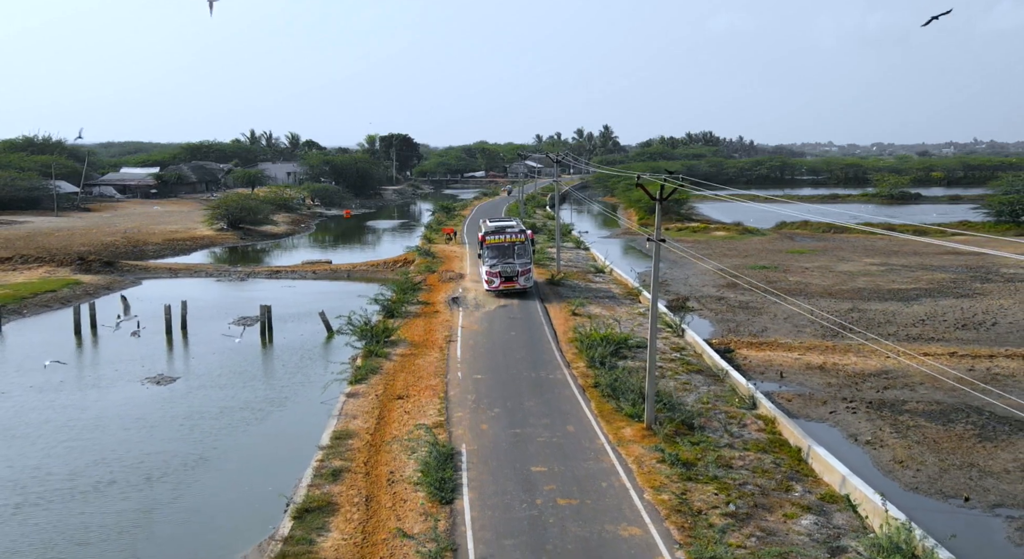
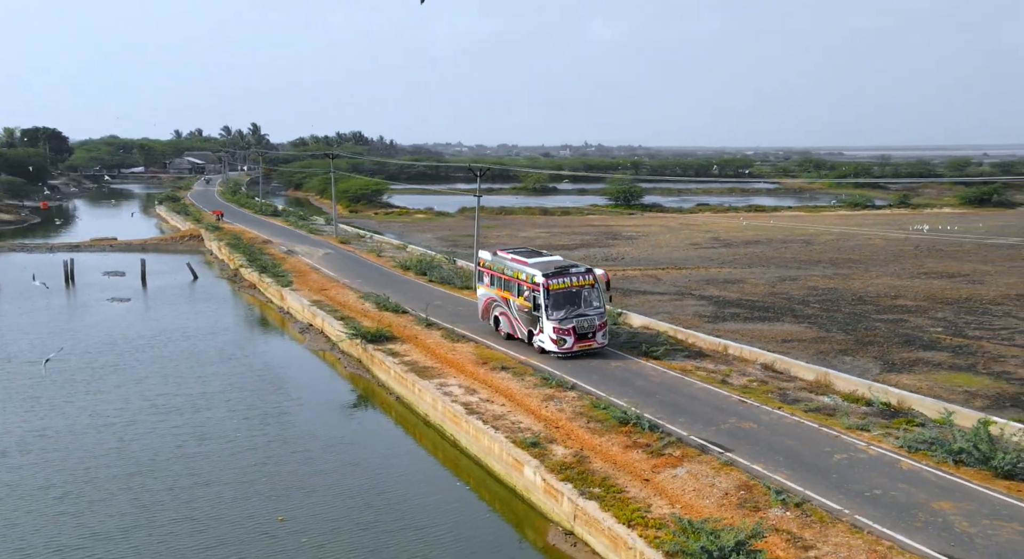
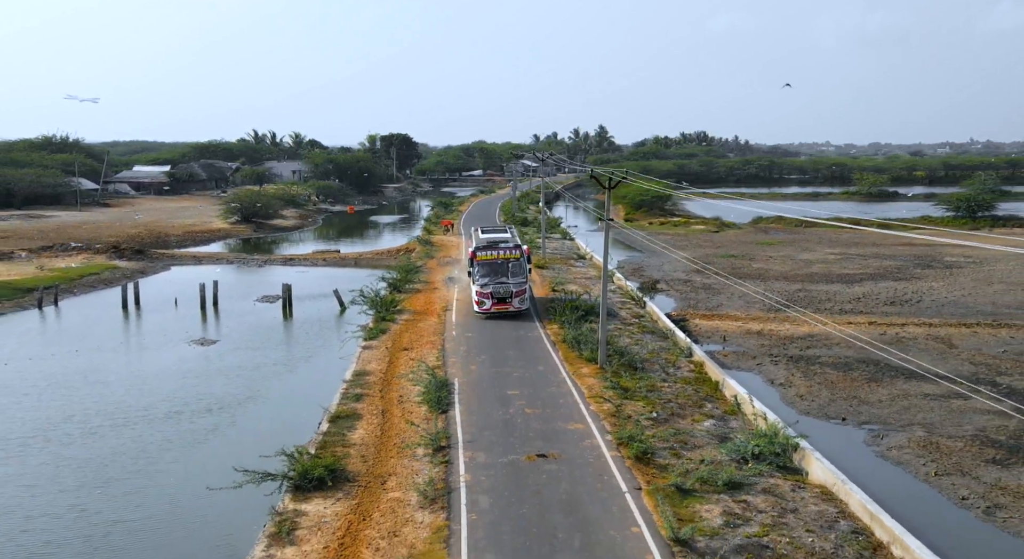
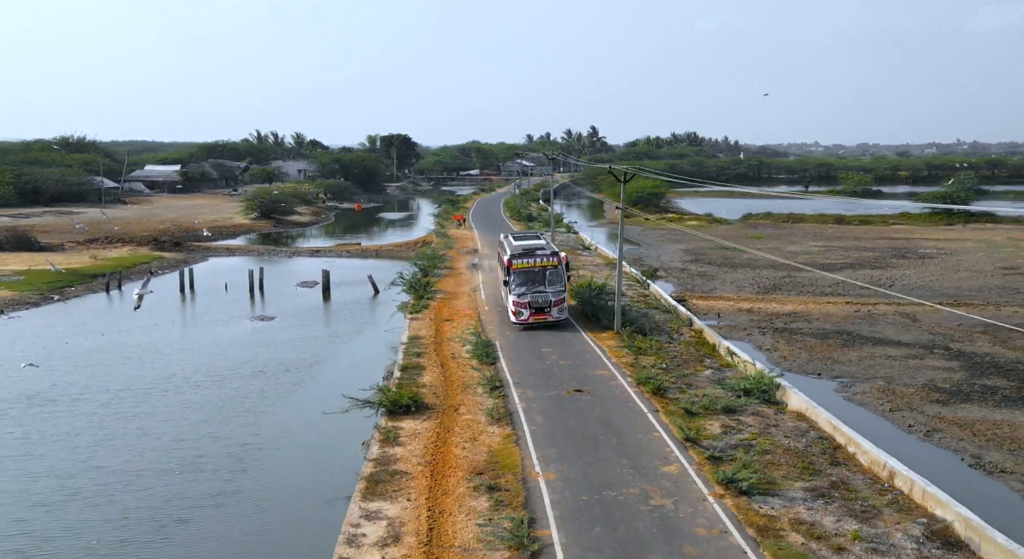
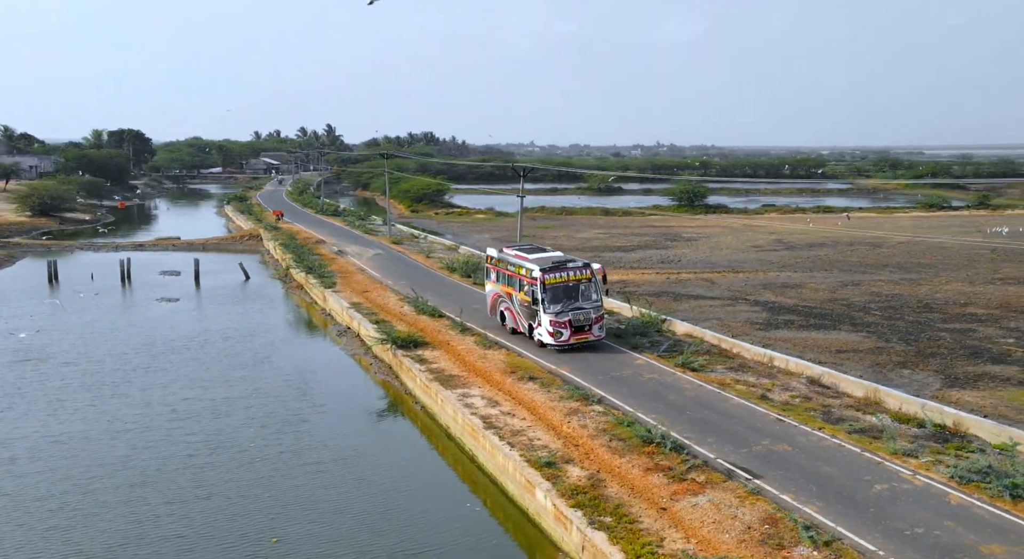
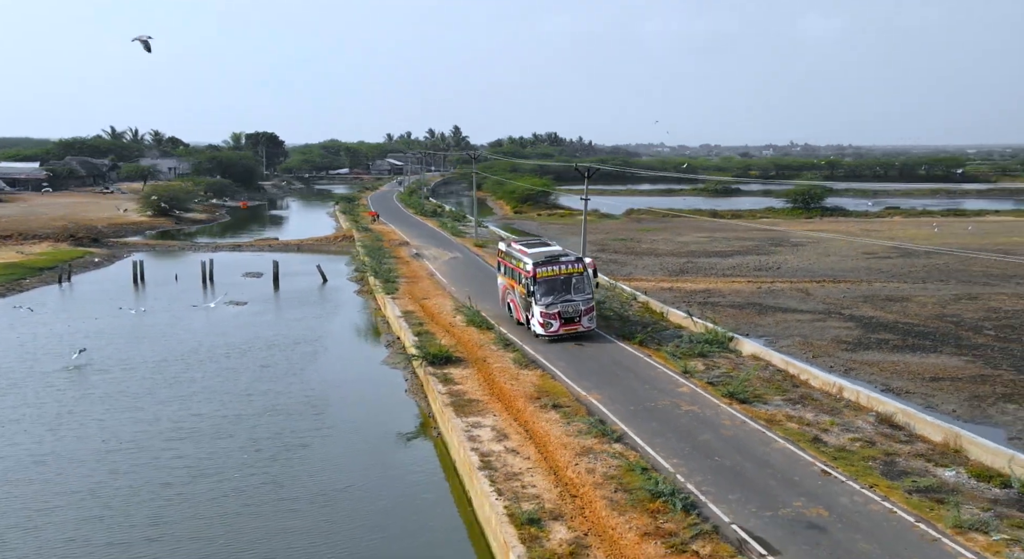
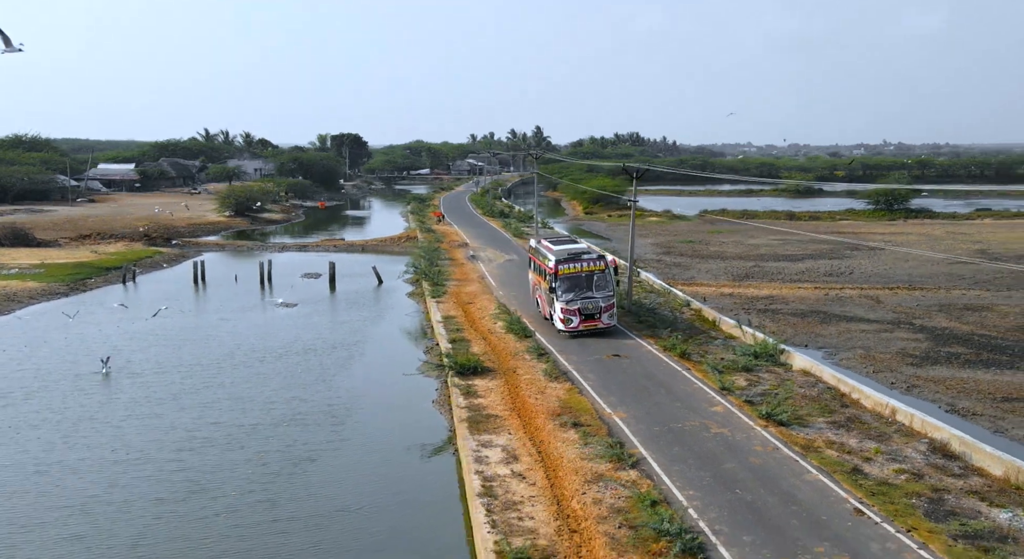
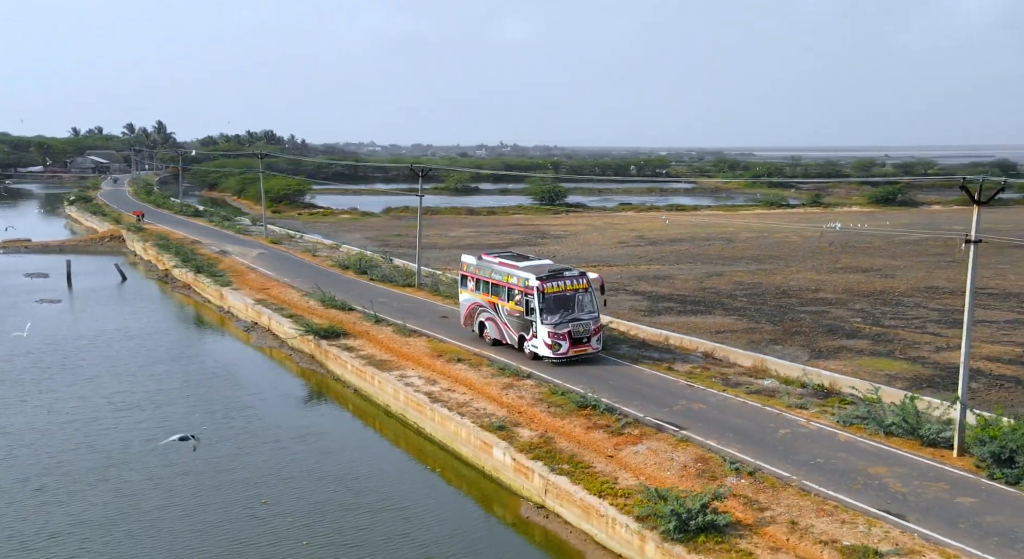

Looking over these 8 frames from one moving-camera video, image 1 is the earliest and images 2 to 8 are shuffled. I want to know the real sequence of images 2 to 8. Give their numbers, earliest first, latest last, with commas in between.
3, 4, 7, 6, 5, 2, 8
